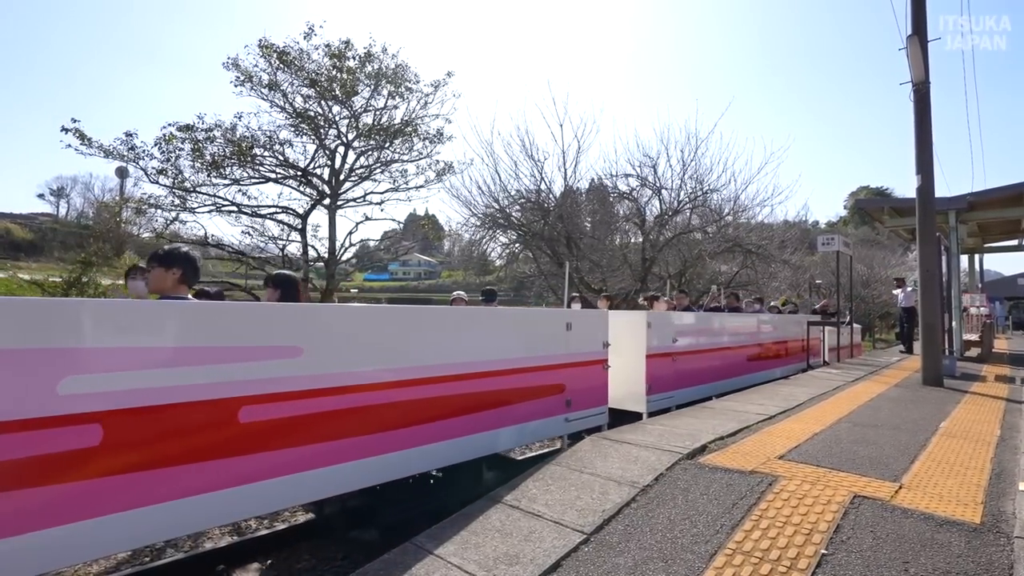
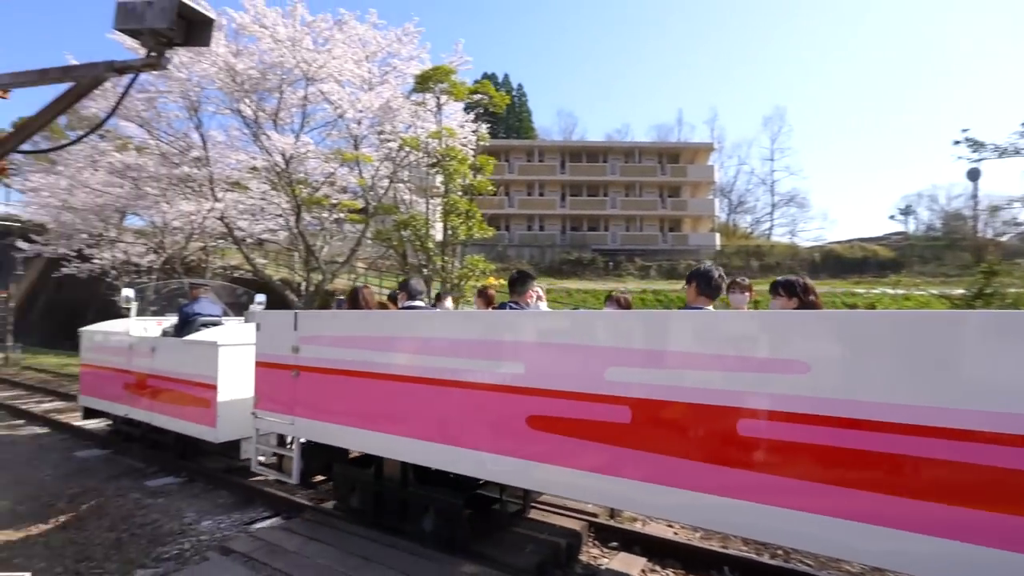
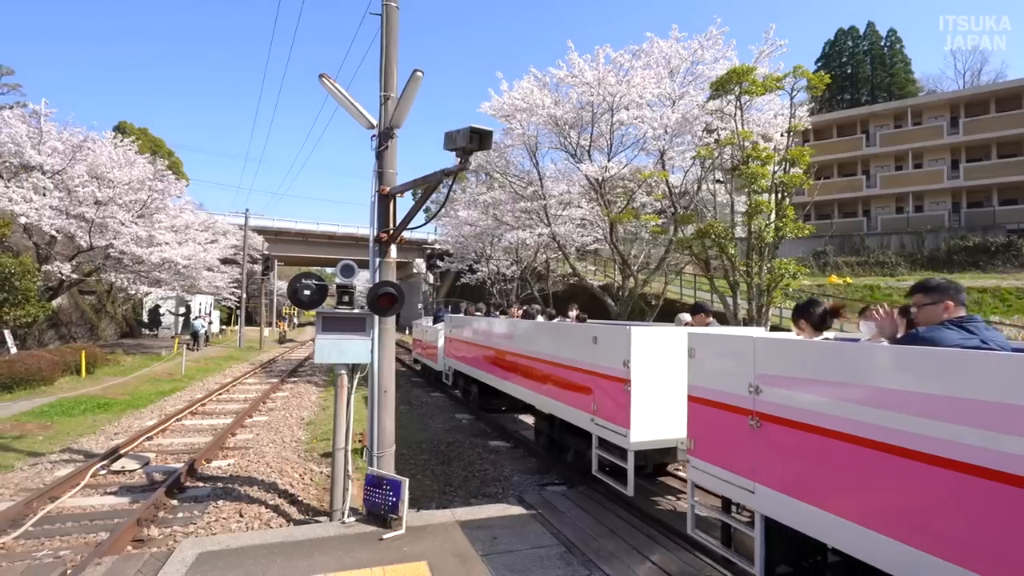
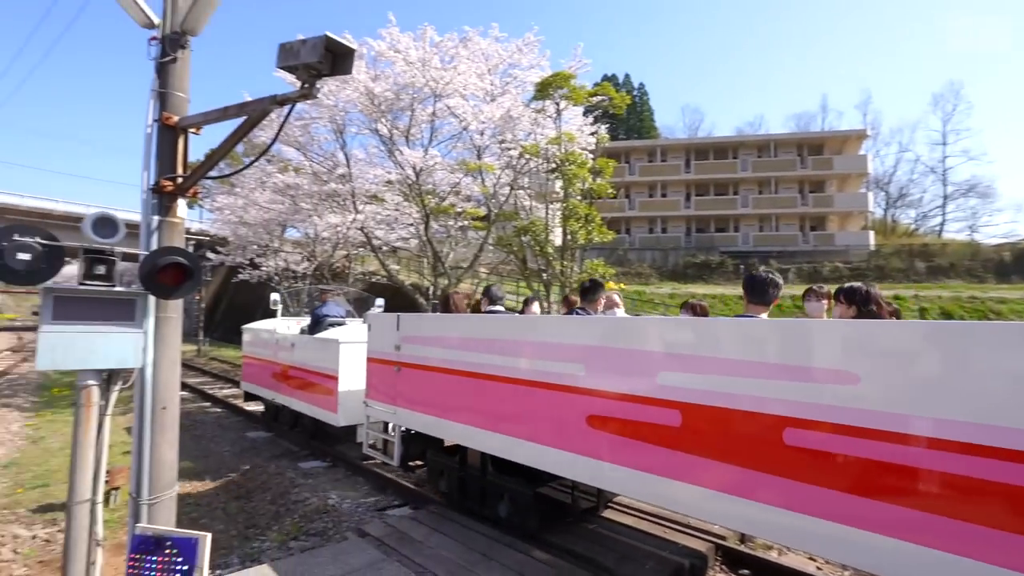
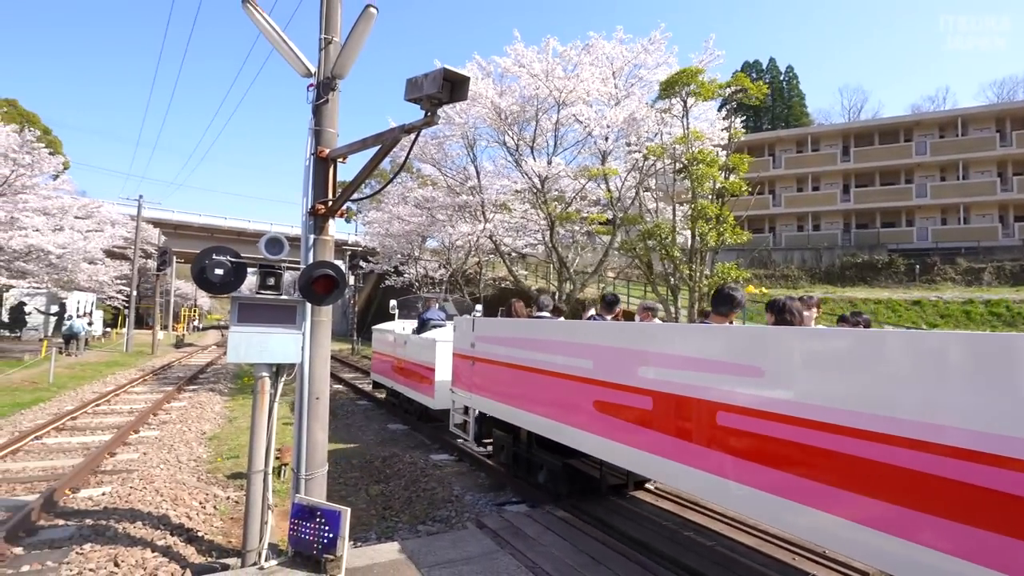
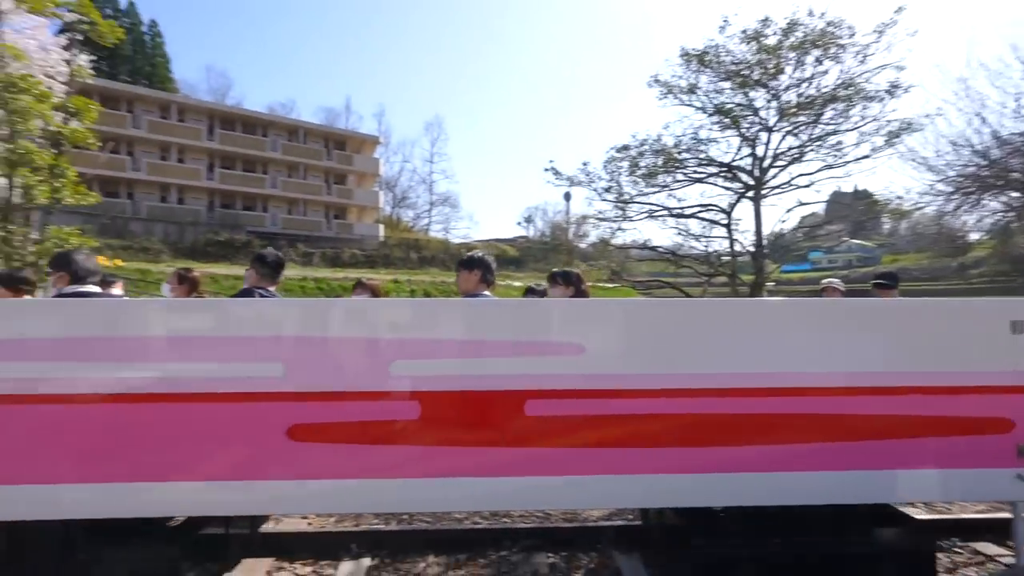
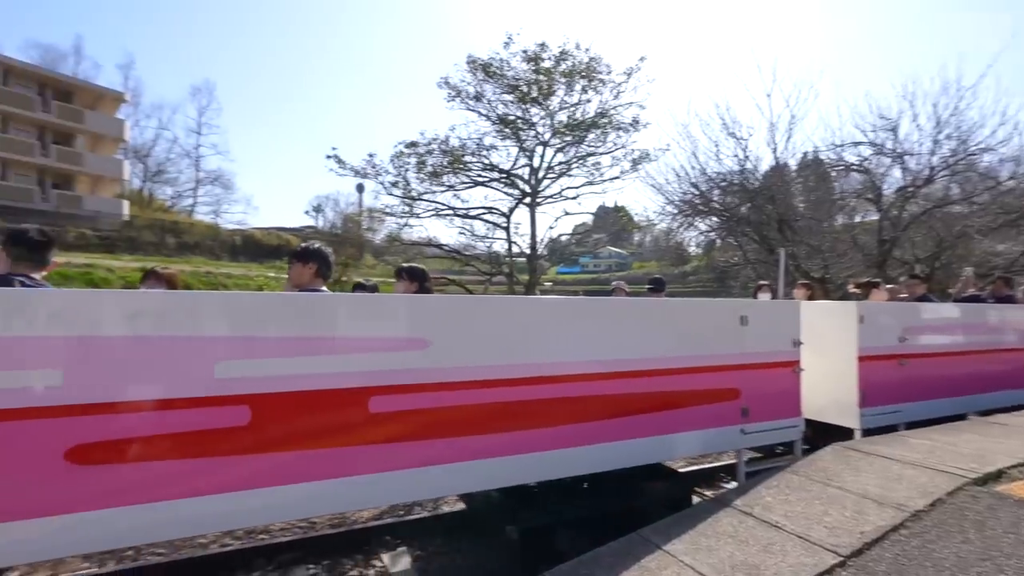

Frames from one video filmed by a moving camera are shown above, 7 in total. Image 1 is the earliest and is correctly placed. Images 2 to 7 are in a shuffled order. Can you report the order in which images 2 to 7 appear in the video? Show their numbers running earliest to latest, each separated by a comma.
7, 6, 2, 4, 5, 3
